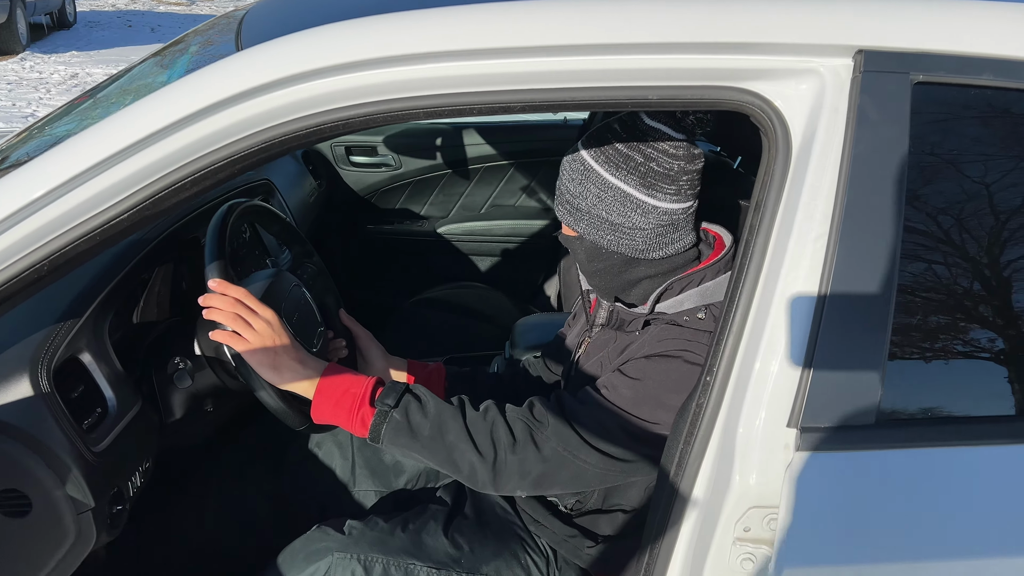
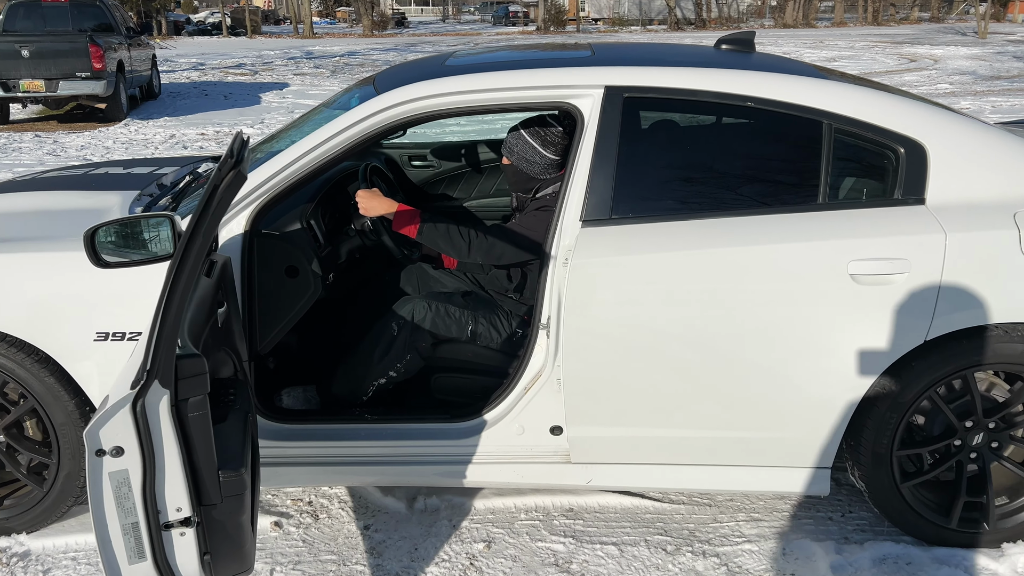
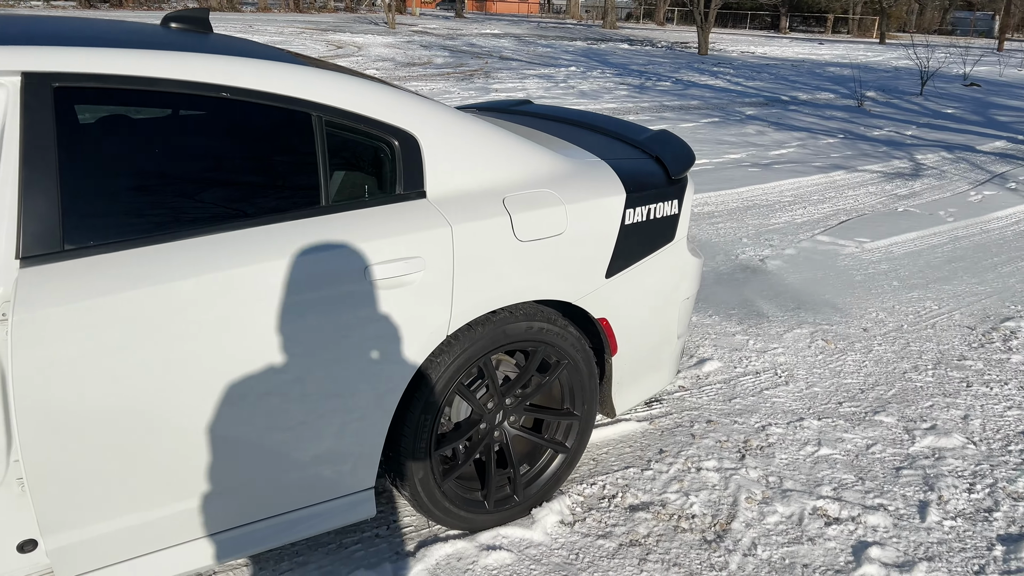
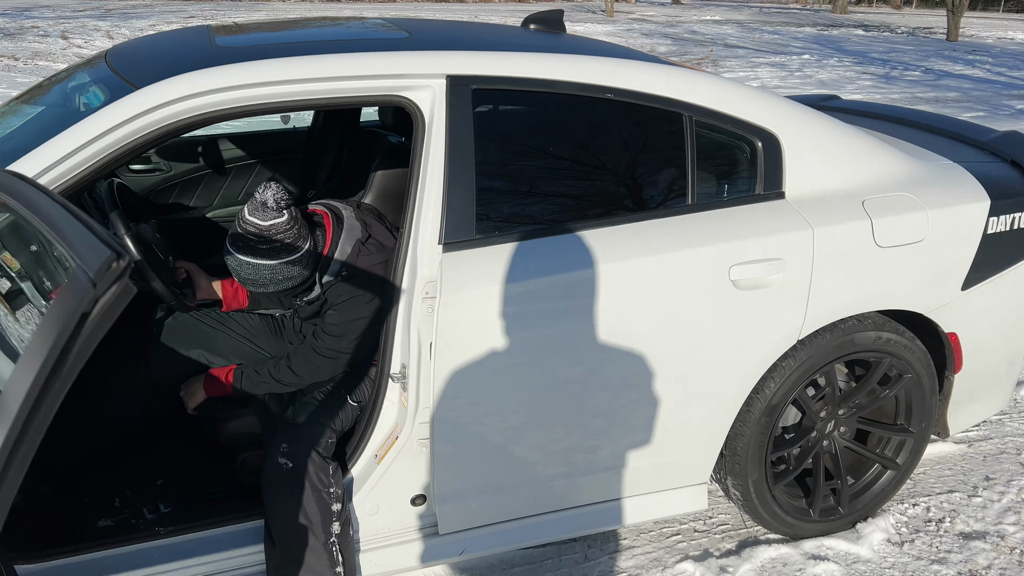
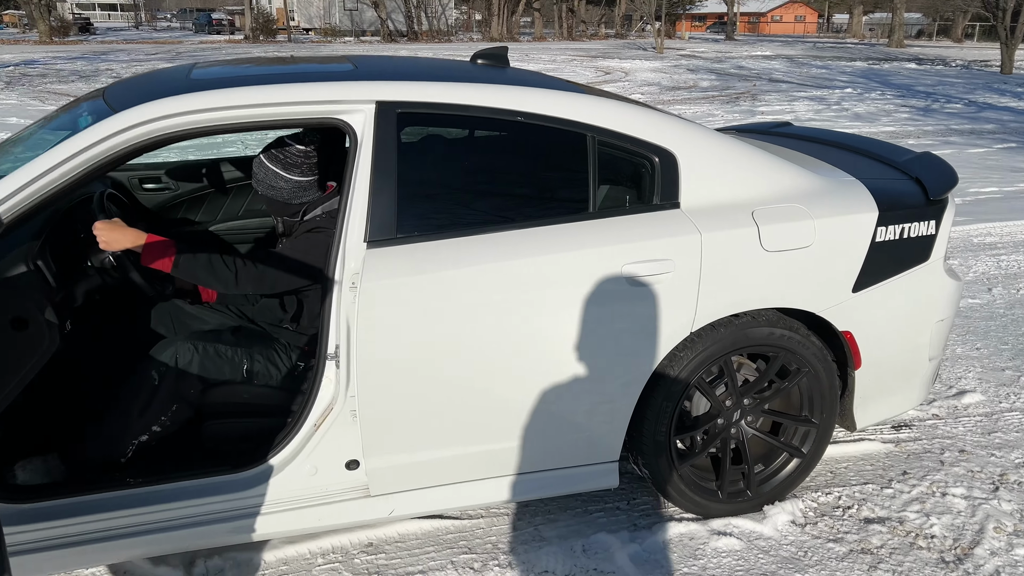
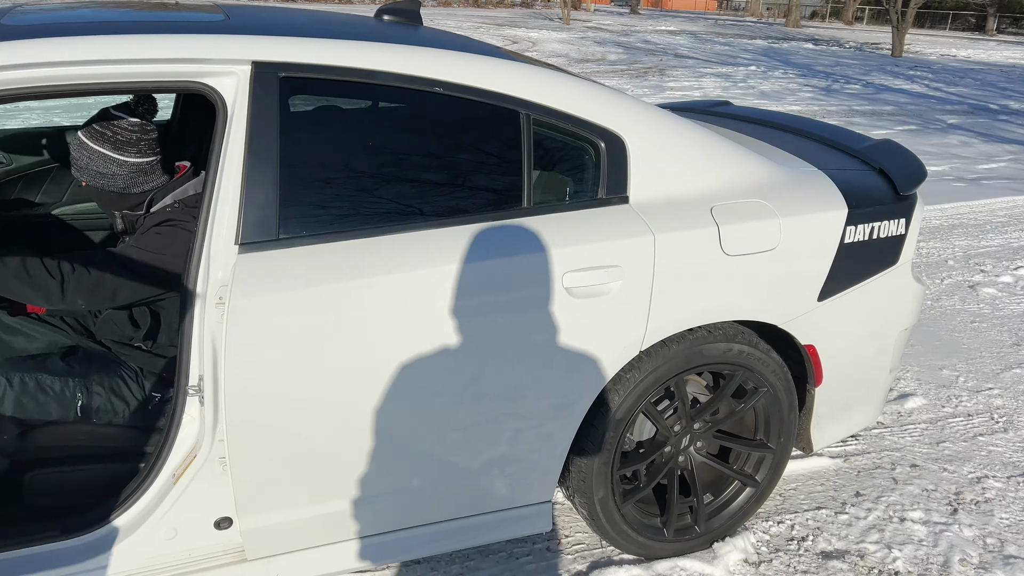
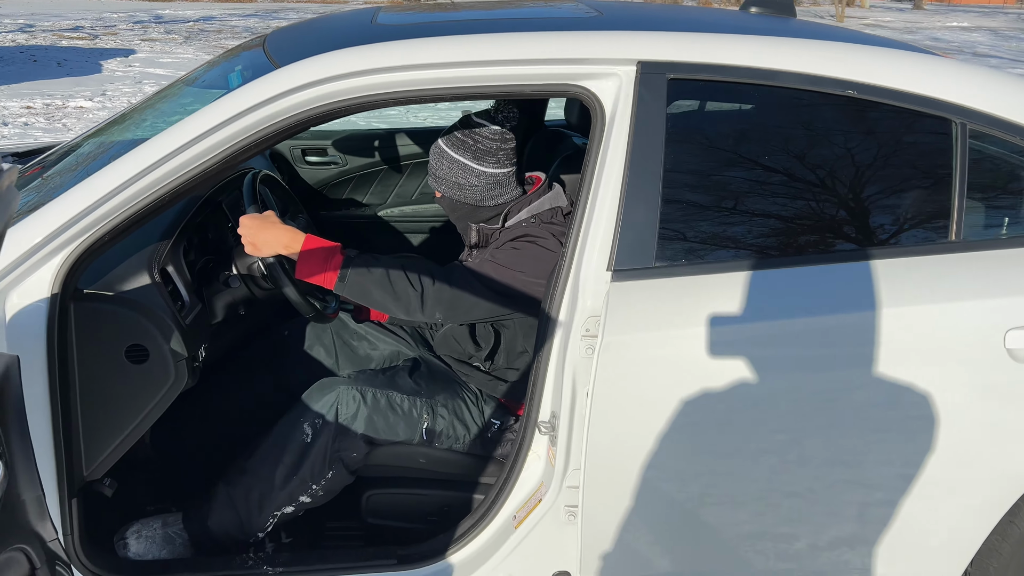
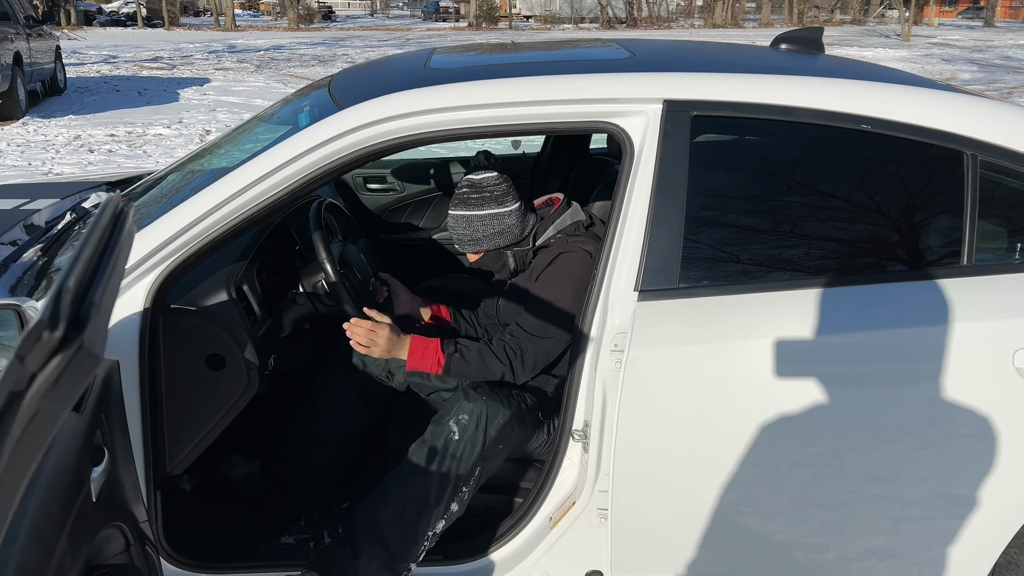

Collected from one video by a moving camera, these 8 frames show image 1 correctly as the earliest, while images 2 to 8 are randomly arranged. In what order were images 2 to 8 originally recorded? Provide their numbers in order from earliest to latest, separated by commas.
7, 6, 3, 5, 2, 8, 4
